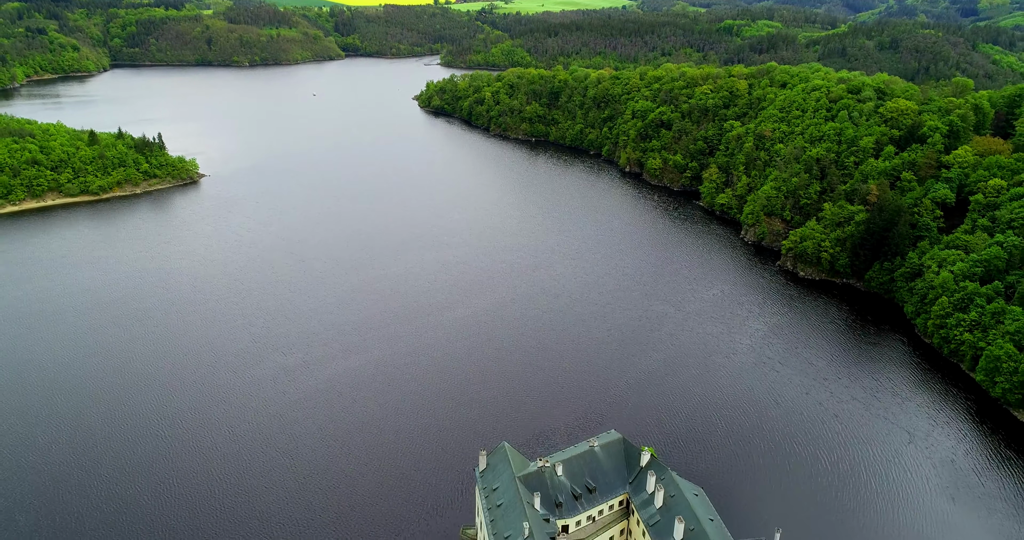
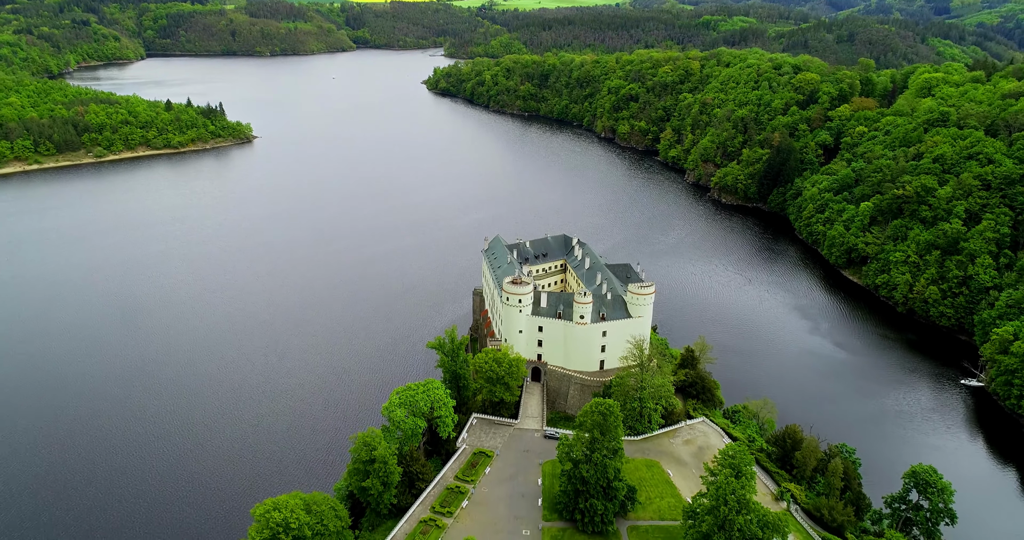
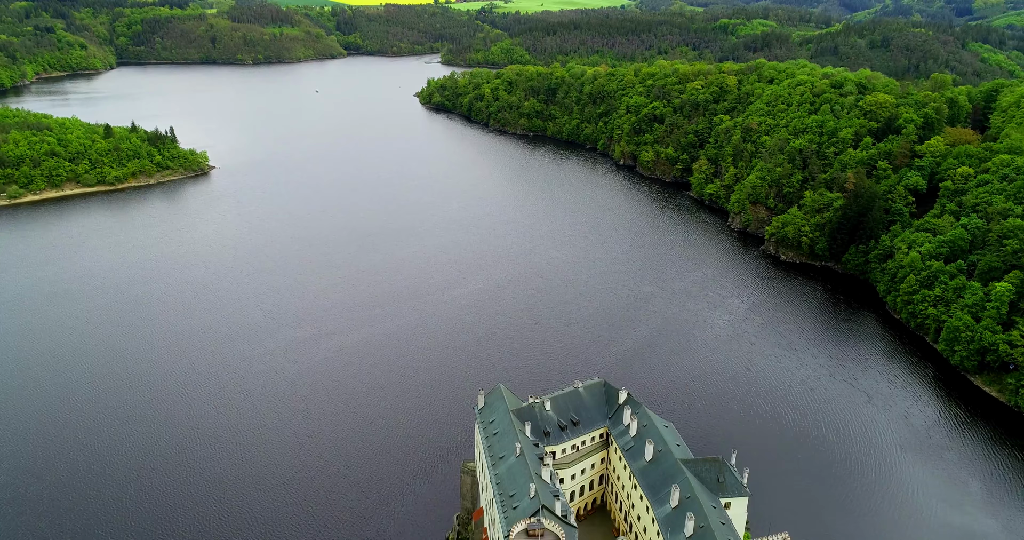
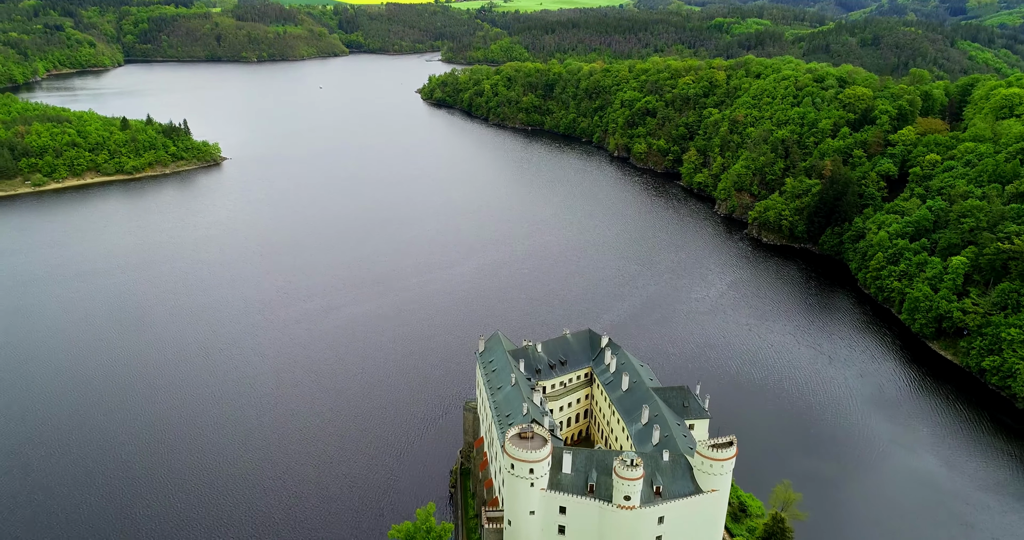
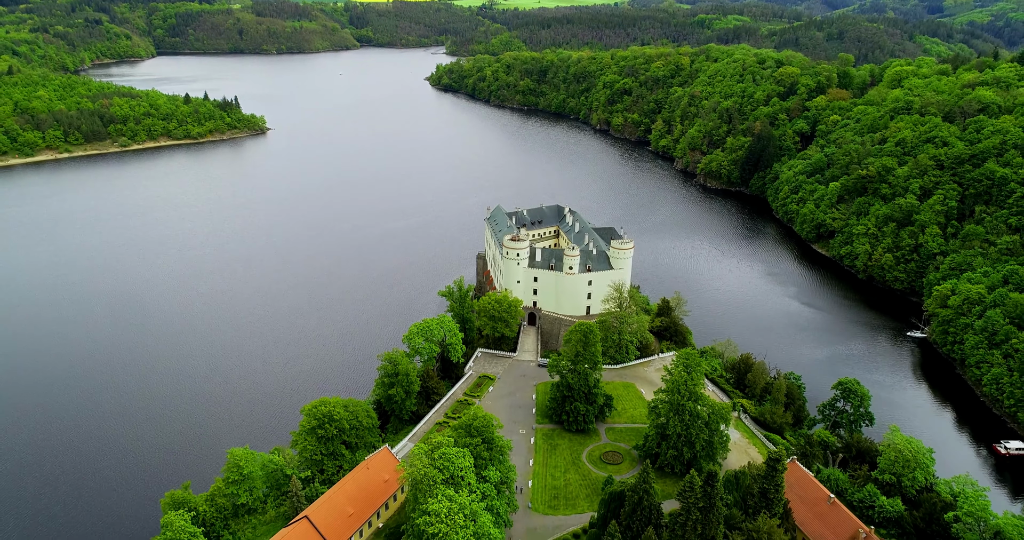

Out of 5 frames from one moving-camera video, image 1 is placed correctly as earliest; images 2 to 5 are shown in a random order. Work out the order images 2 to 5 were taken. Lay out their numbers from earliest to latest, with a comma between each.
3, 4, 2, 5
